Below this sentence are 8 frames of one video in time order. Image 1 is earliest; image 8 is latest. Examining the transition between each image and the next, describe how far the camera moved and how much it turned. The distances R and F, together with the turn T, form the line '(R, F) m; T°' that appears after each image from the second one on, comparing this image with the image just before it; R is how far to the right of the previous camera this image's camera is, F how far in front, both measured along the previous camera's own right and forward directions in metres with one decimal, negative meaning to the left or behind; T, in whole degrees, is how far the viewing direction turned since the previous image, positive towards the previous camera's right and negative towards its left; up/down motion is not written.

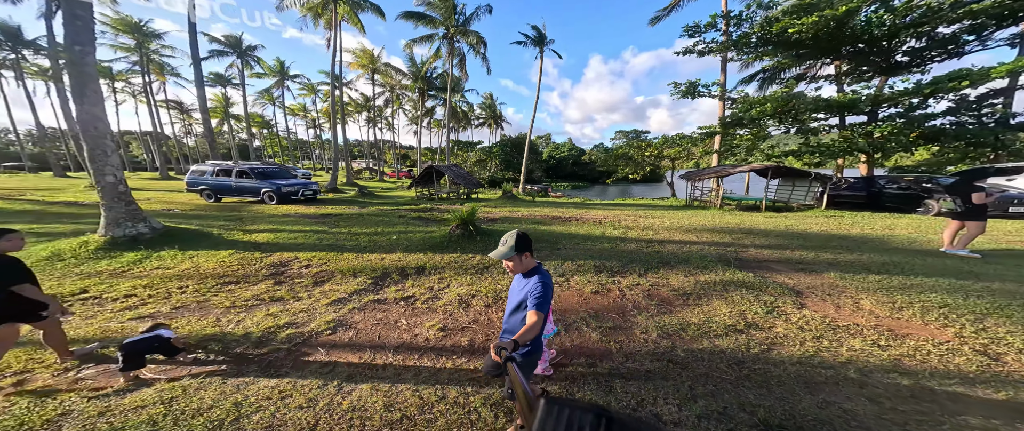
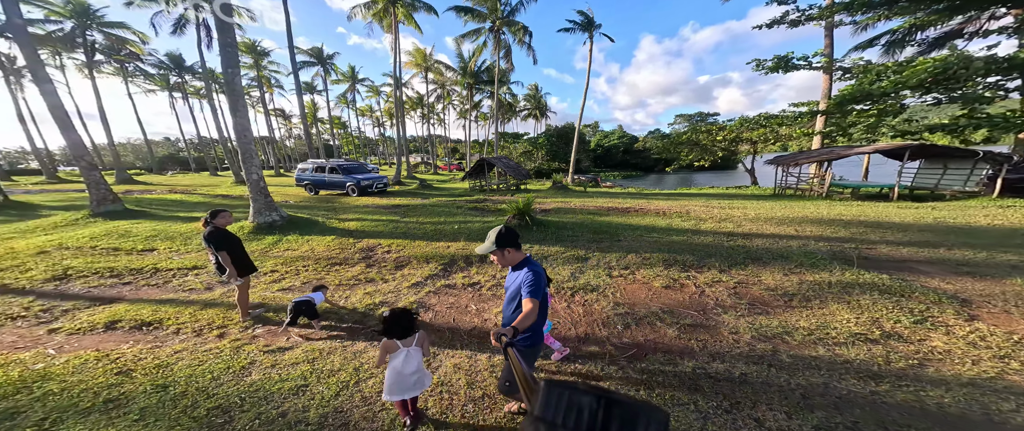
(-0.1, 0.0) m; -11°
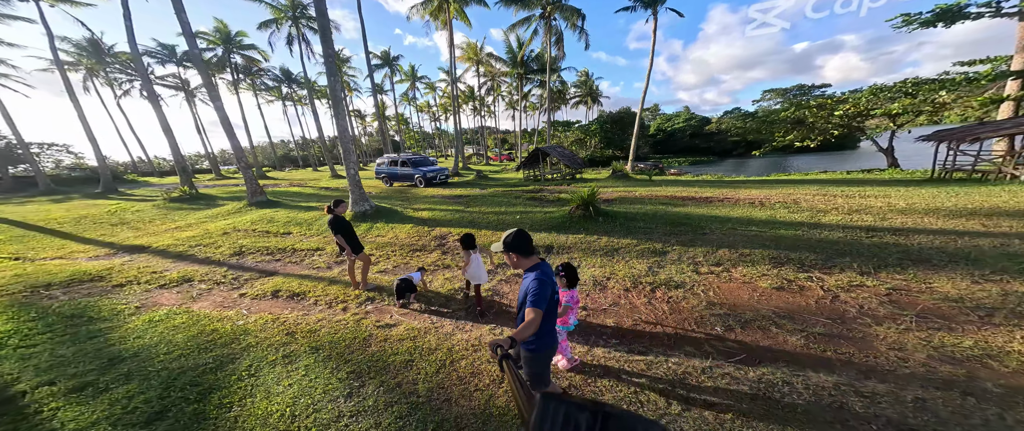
(-0.2, 0.0) m; -11°
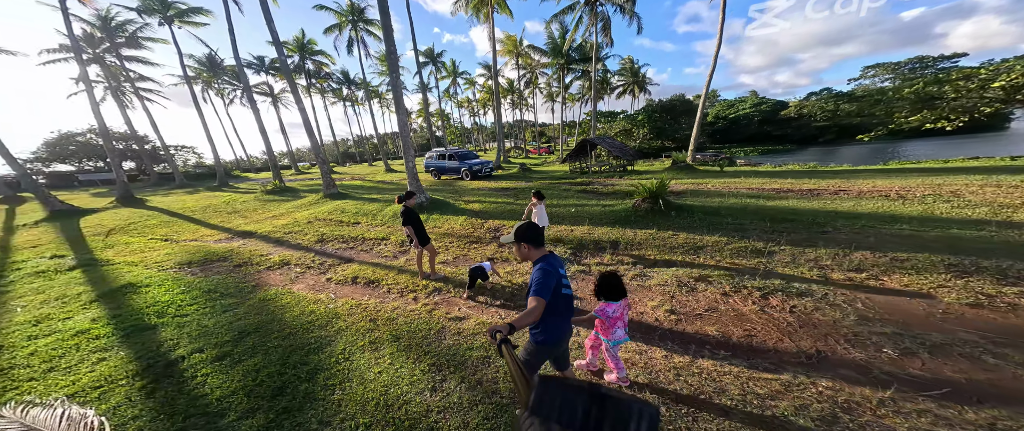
(-0.3, +0.1) m; -8°
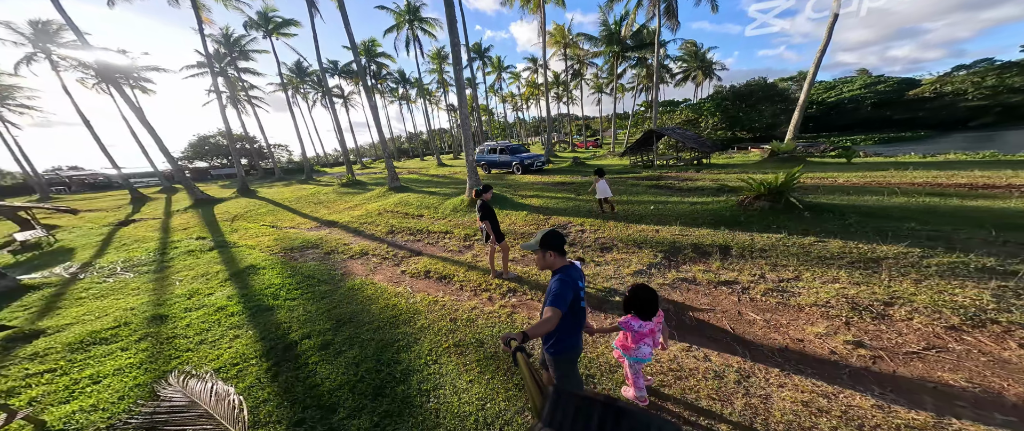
(-0.5, +0.2) m; -9°
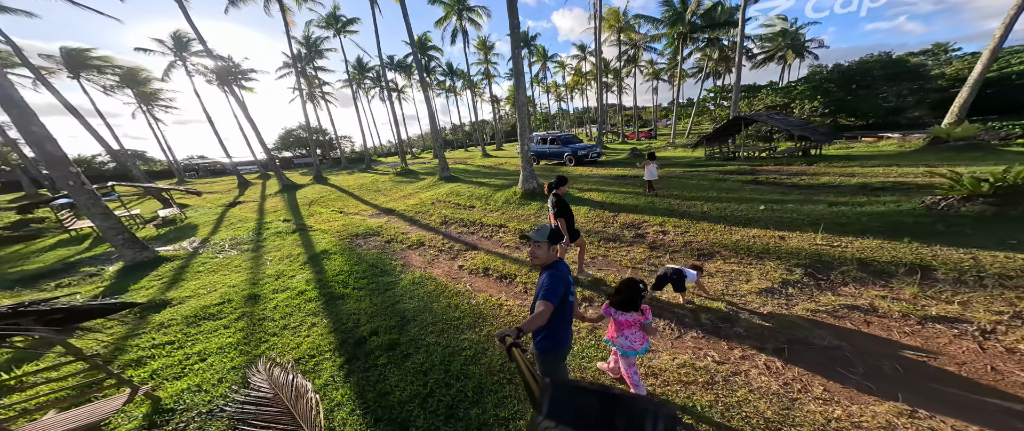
(-0.4, +0.5) m; -8°
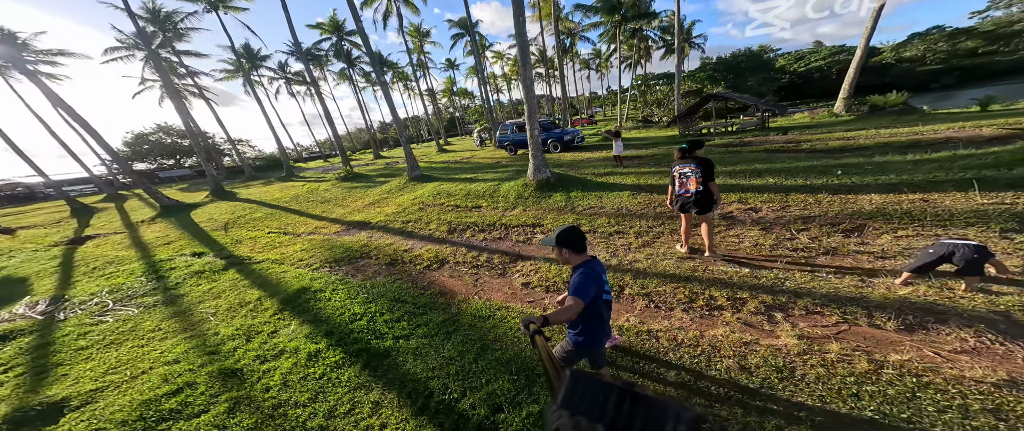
(-2.0, +1.3) m; +12°
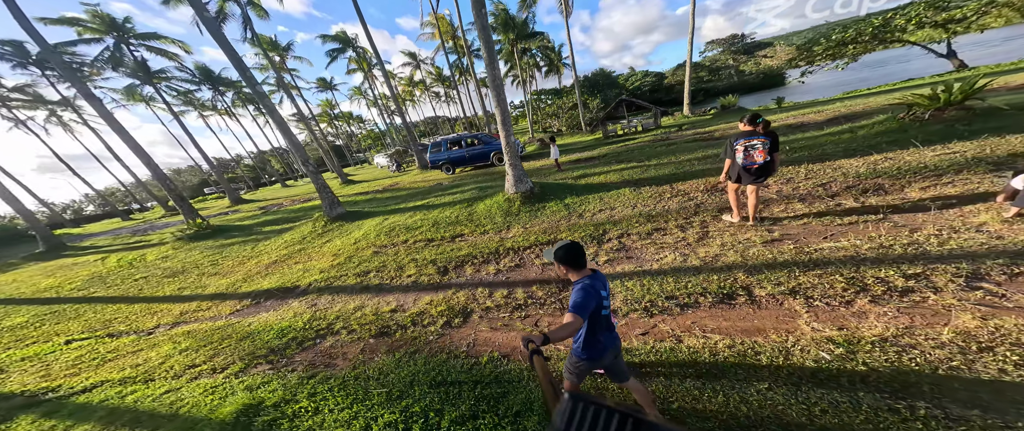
(-1.9, +1.3) m; +19°
